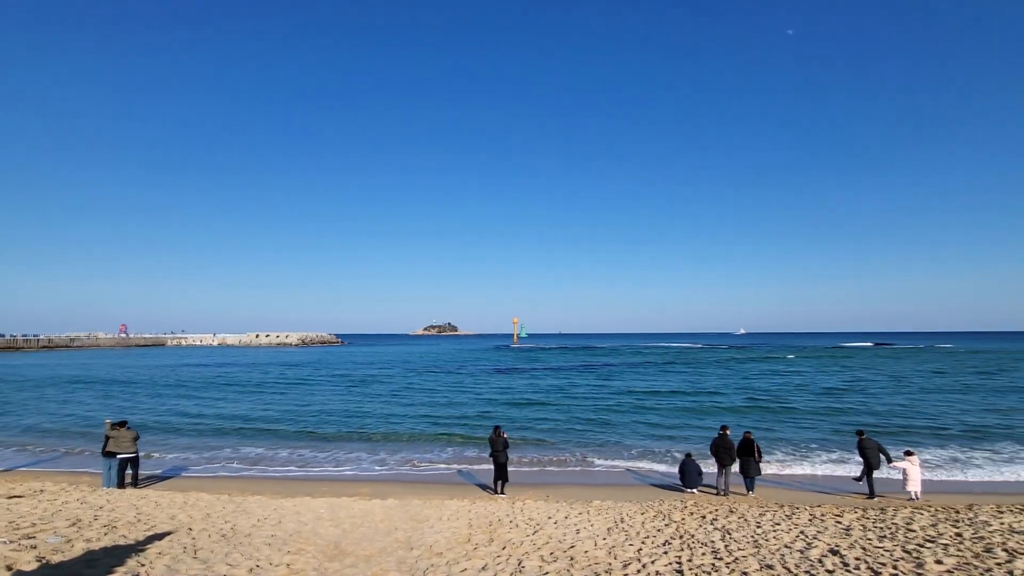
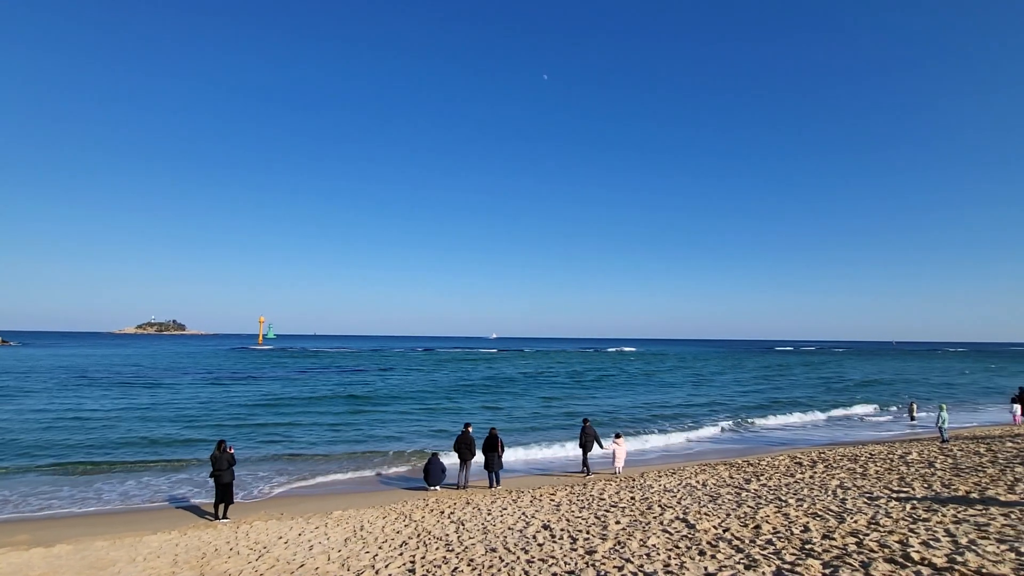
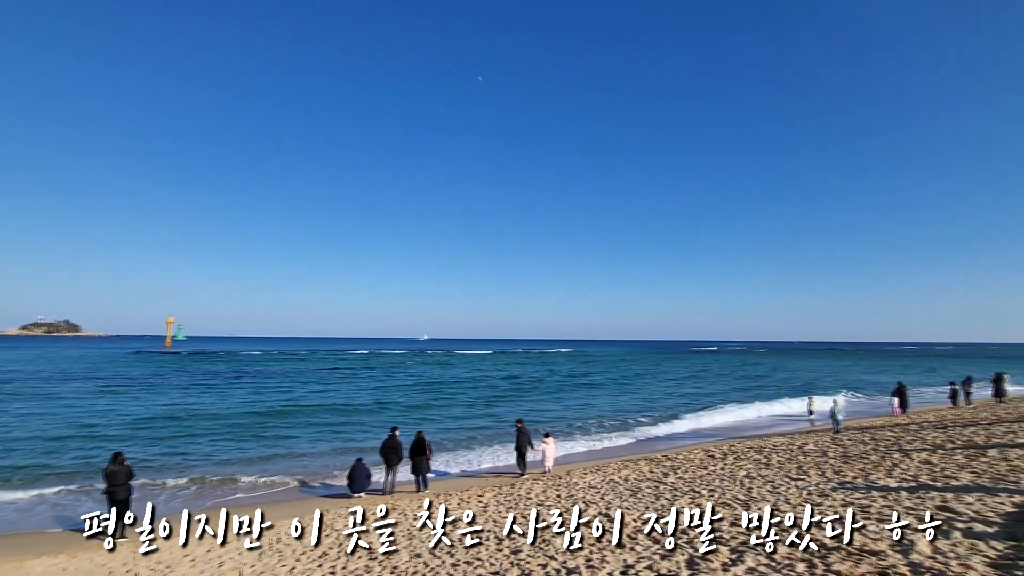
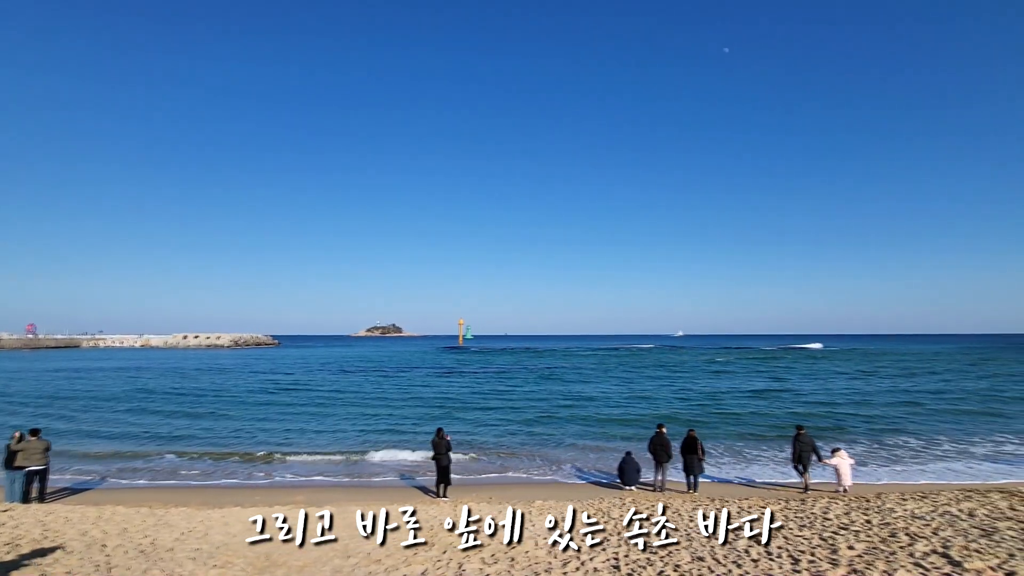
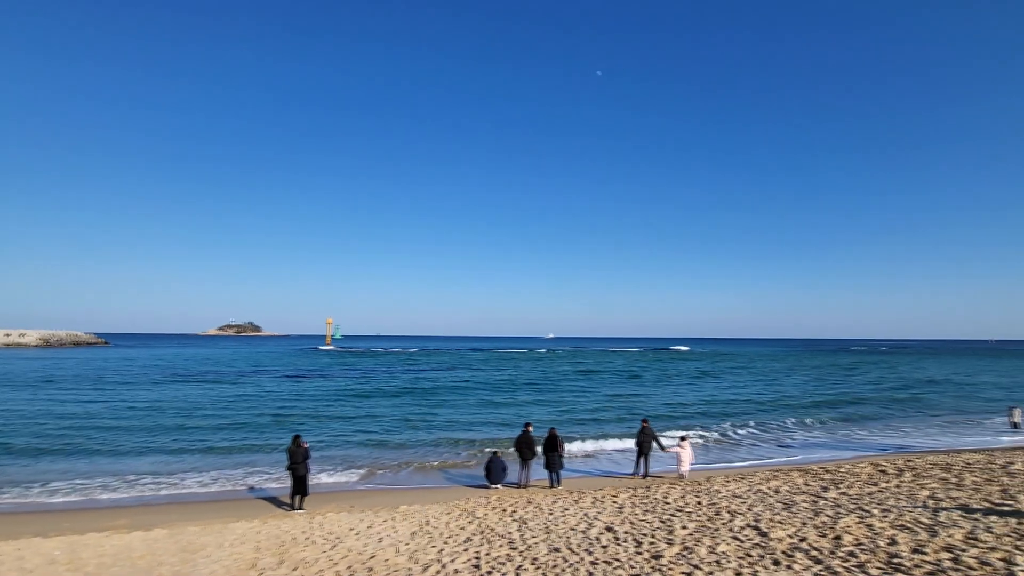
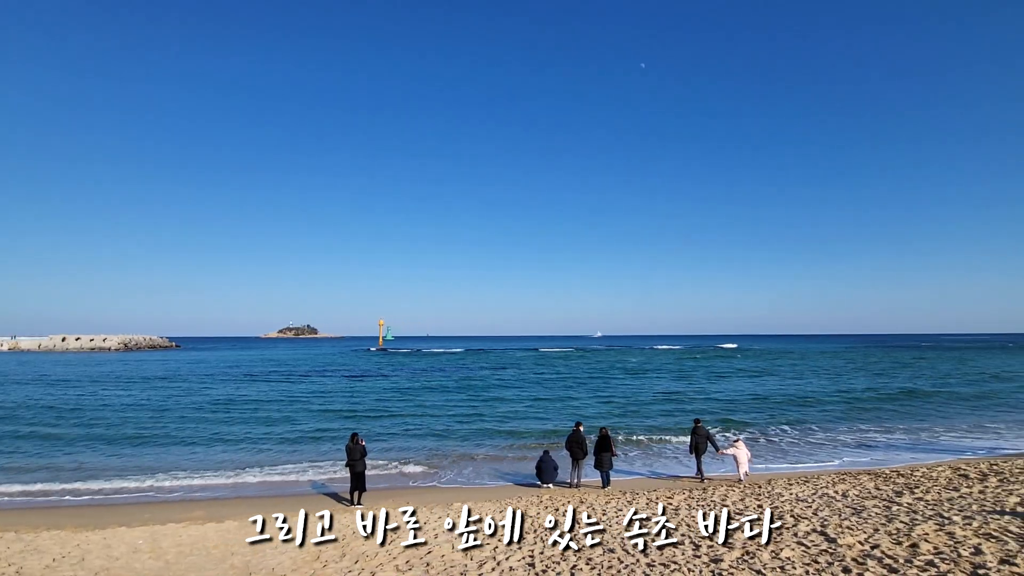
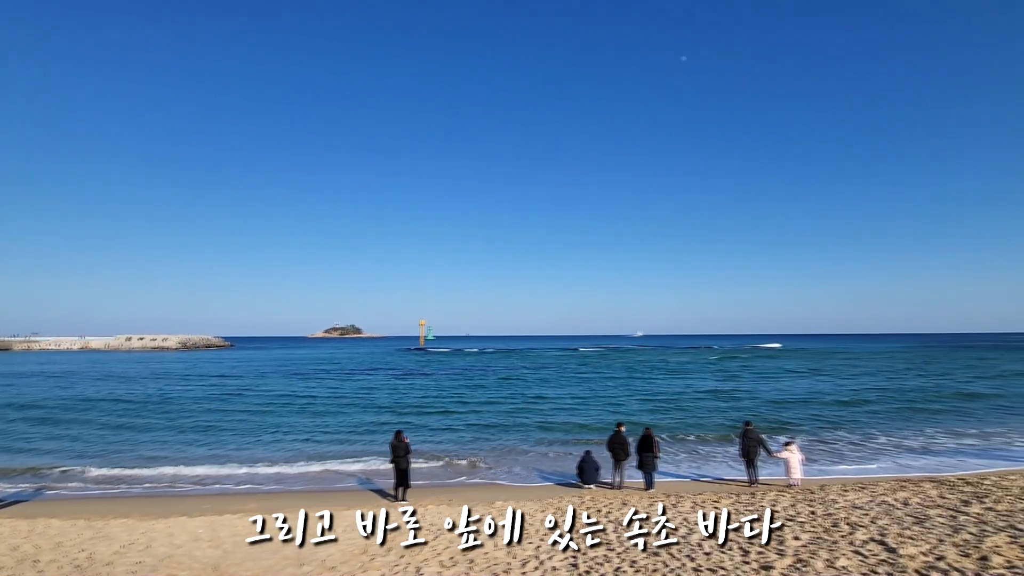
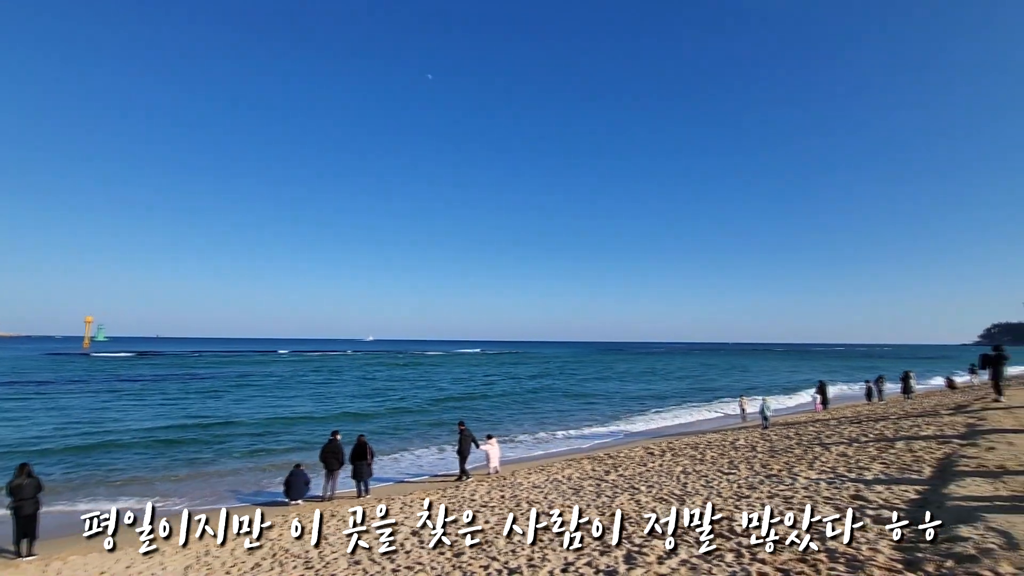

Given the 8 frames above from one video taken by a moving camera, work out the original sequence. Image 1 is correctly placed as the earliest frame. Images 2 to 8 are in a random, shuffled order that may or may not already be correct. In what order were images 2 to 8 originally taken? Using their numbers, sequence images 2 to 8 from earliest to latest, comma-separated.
4, 7, 6, 5, 2, 3, 8
